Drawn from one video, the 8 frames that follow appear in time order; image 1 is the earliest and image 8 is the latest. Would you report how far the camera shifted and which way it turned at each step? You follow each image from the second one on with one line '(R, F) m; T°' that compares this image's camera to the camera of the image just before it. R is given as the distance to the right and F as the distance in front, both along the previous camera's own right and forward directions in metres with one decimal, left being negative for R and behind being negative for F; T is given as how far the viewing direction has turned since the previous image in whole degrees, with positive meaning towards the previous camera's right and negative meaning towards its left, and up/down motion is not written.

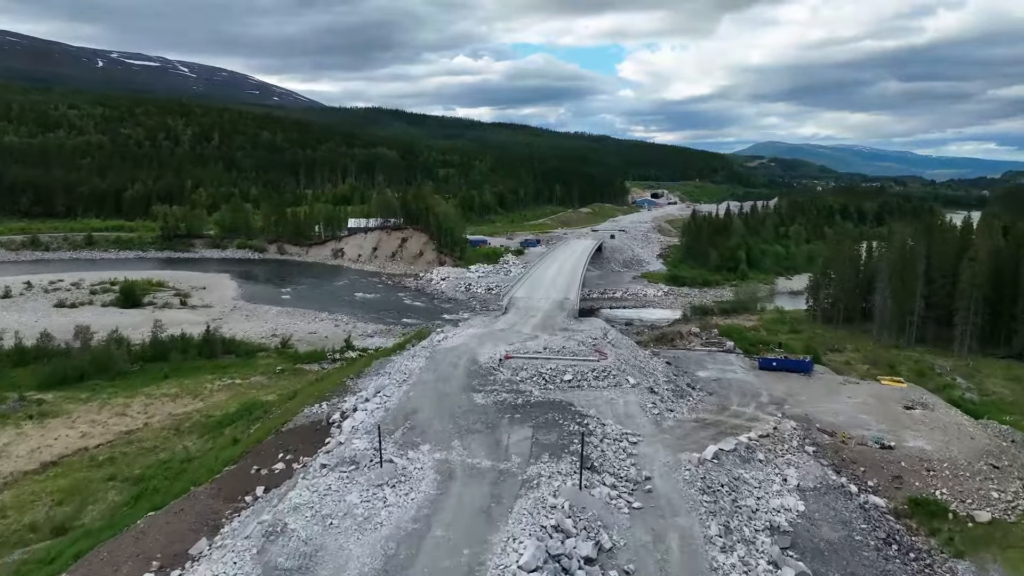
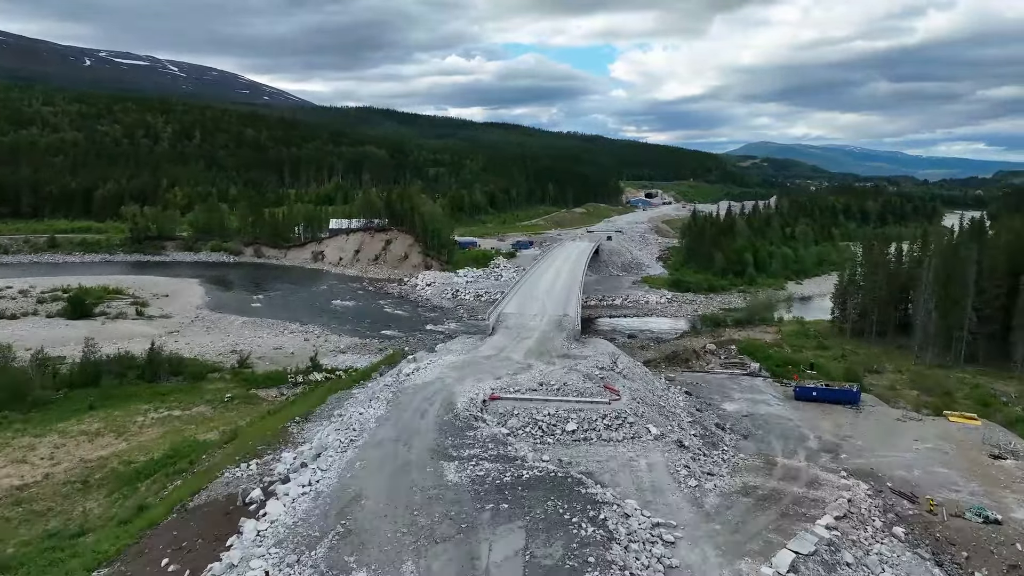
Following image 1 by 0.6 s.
(+0.1, +4.4) m; +1°
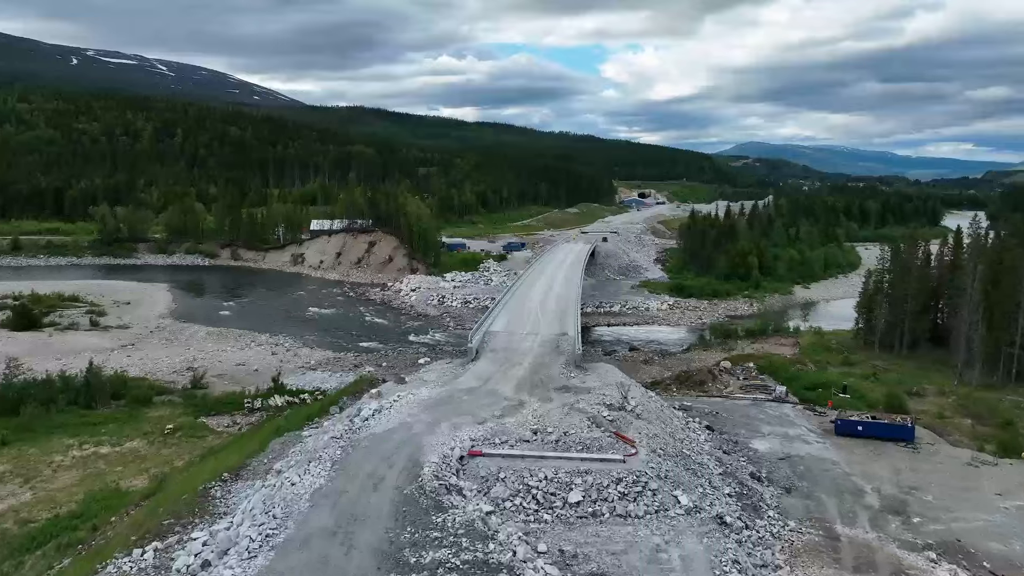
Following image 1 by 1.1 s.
(+0.1, +3.6) m; +1°
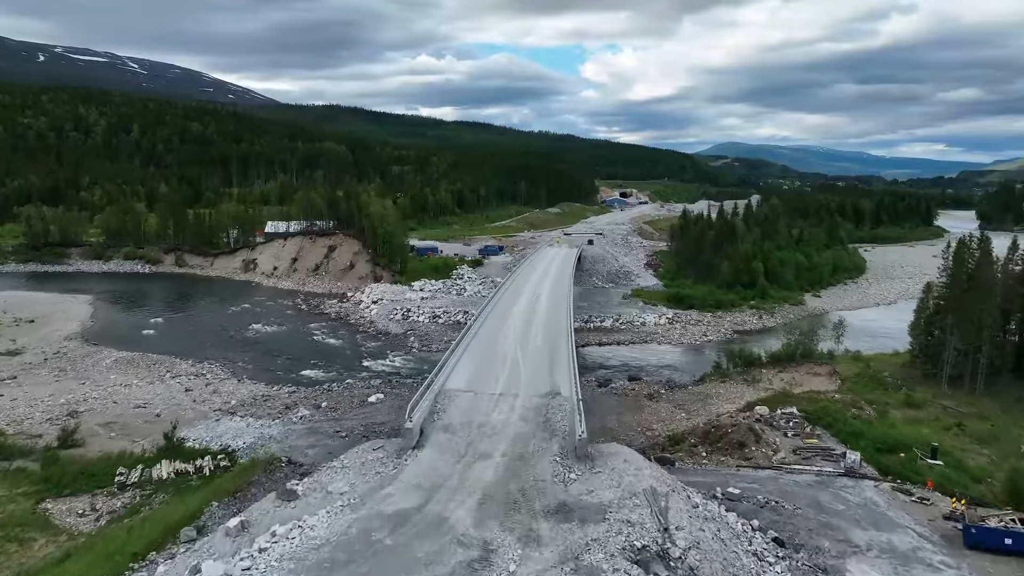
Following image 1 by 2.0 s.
(+0.3, +6.6) m; +2°
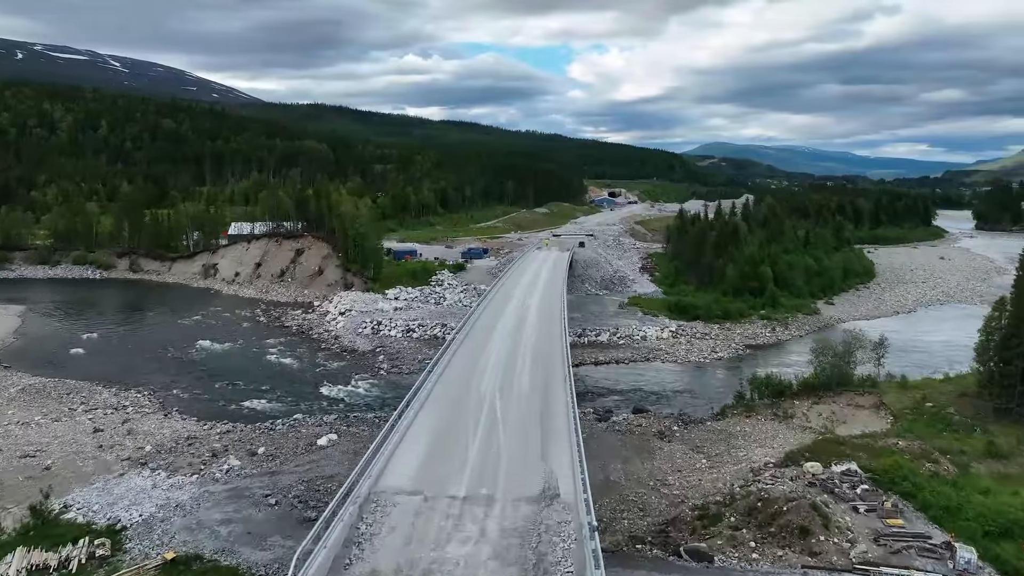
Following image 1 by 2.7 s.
(+0.2, +4.9) m; +1°
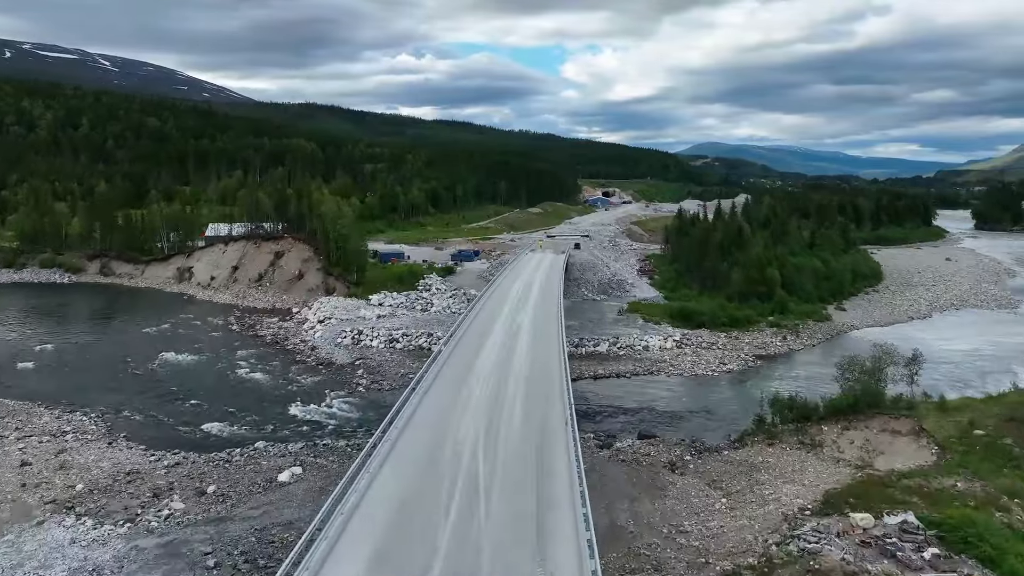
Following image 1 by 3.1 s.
(+0.1, +2.9) m; +1°
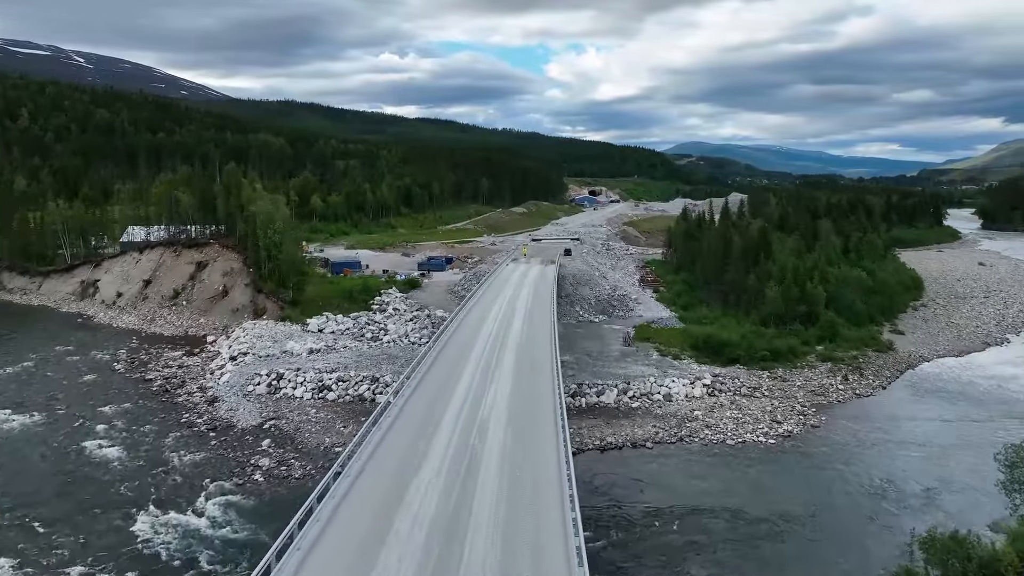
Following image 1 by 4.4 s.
(+0.4, +9.3) m; +1°
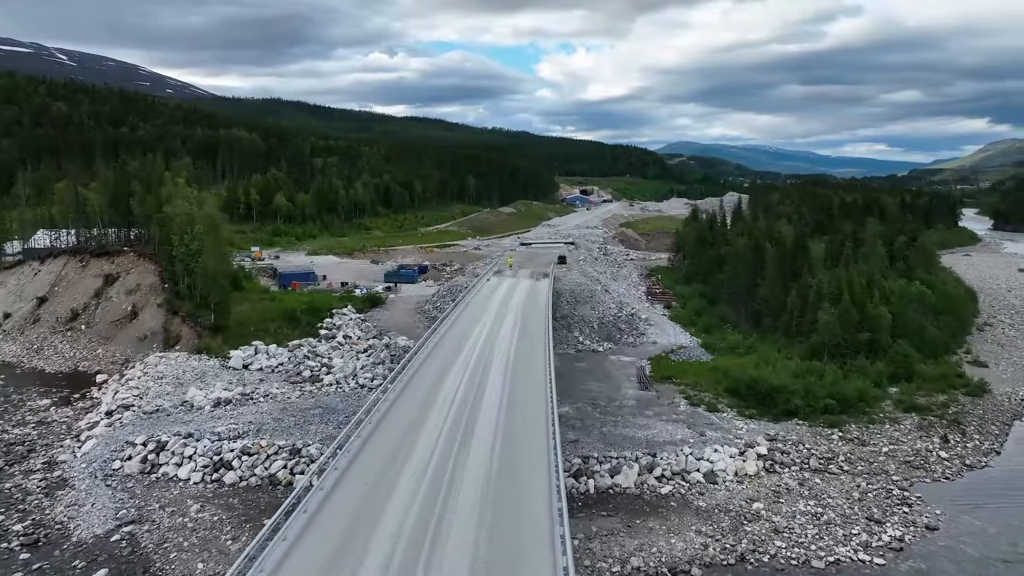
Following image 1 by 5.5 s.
(+0.4, +7.7) m; +1°
